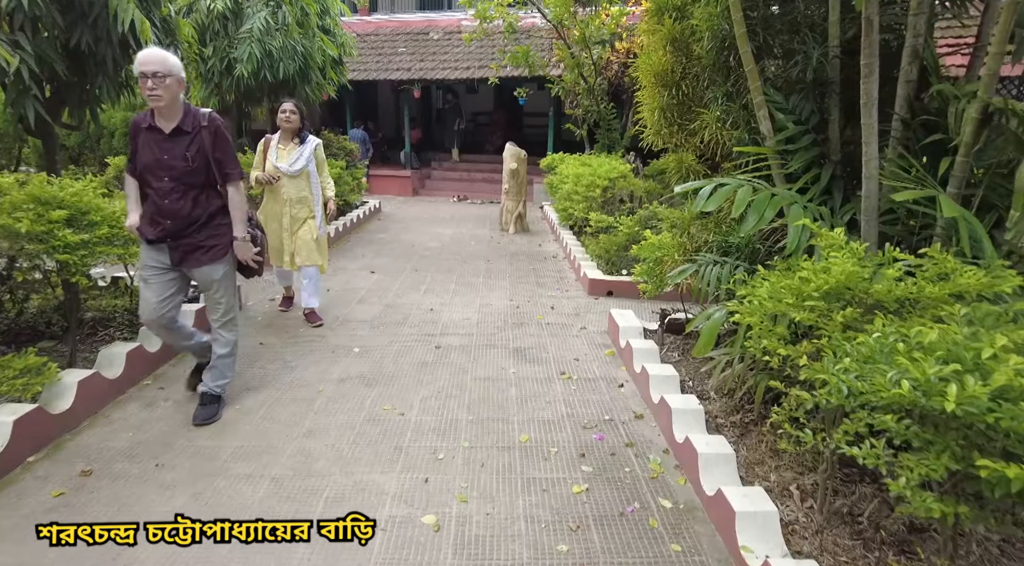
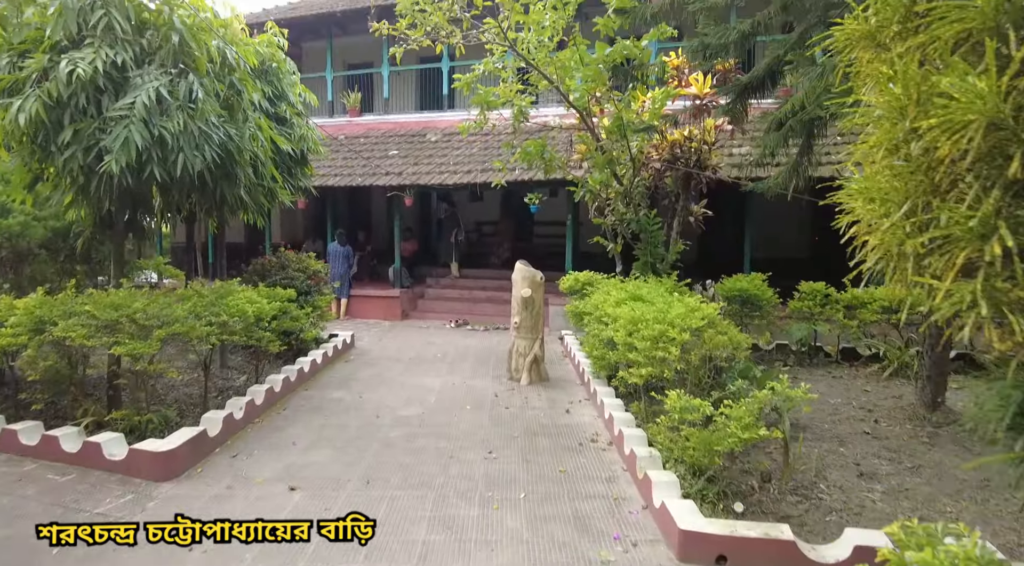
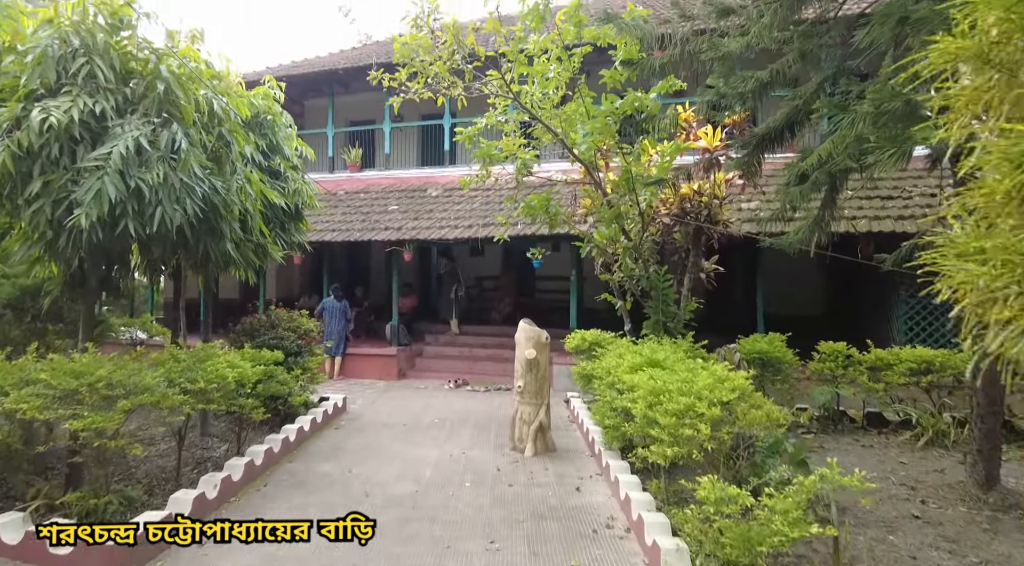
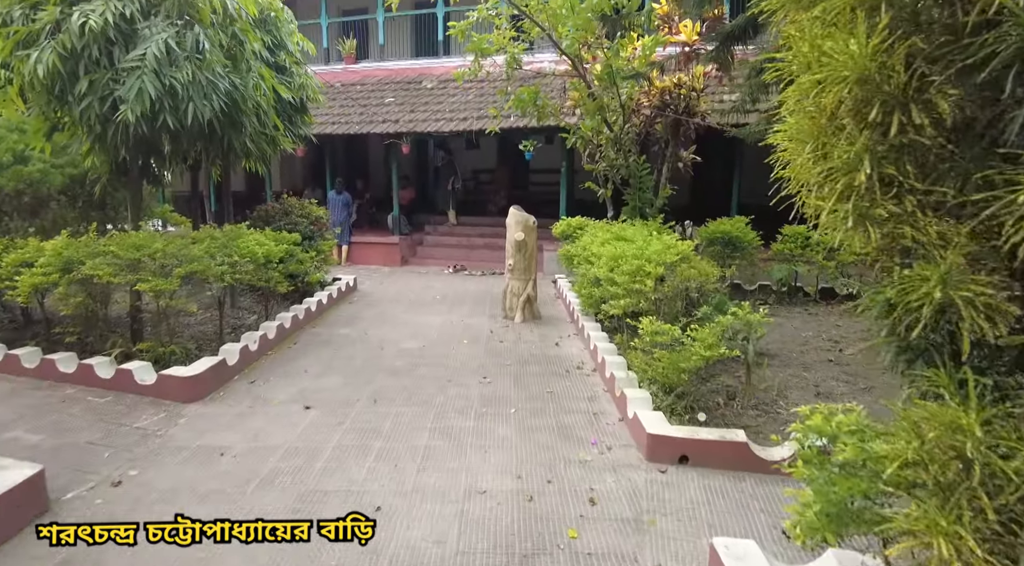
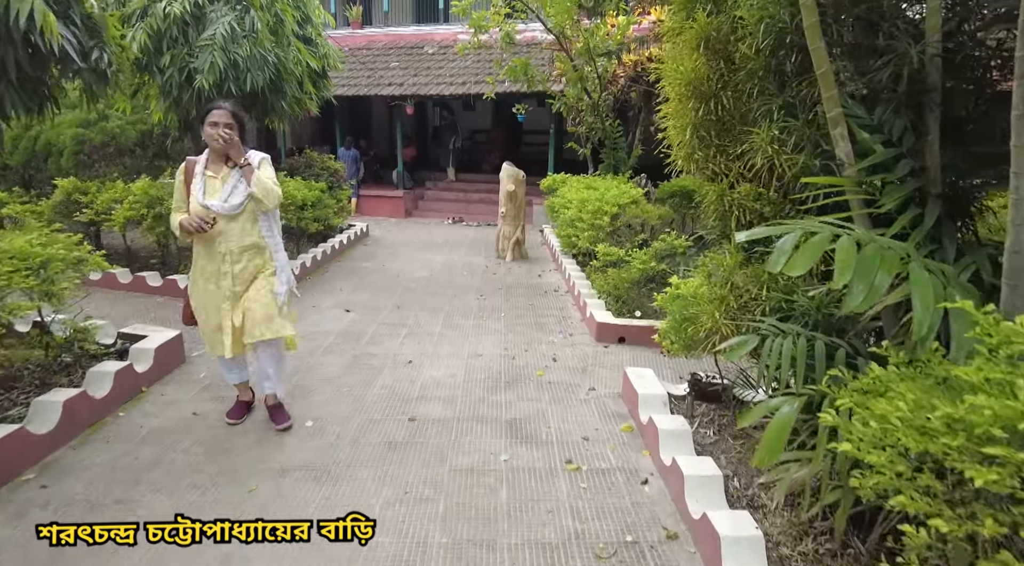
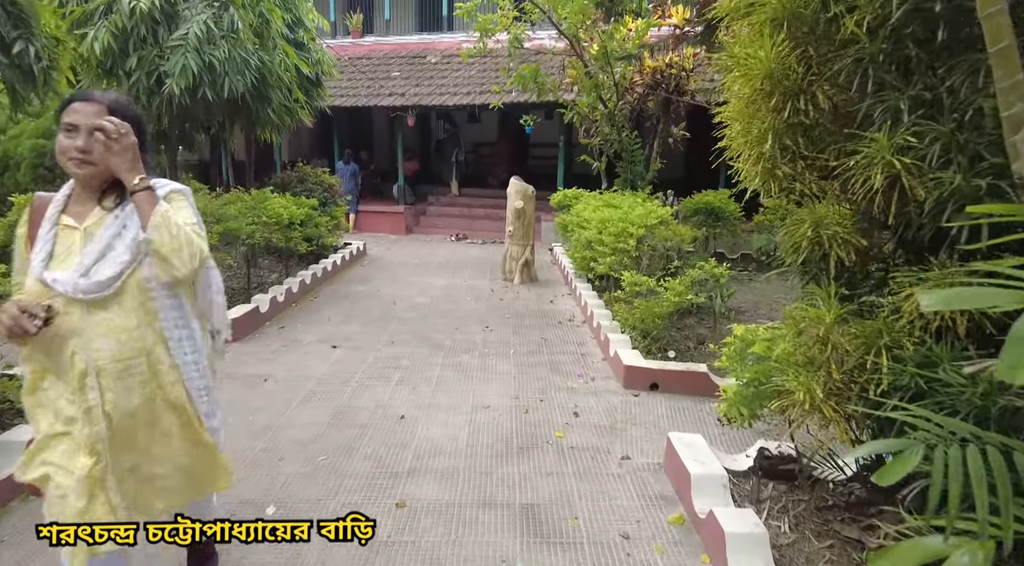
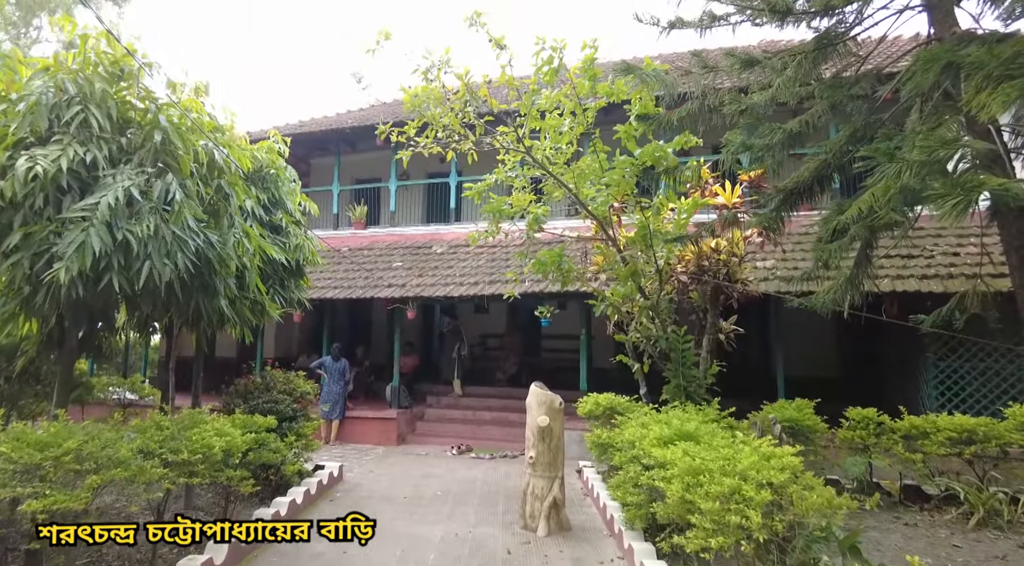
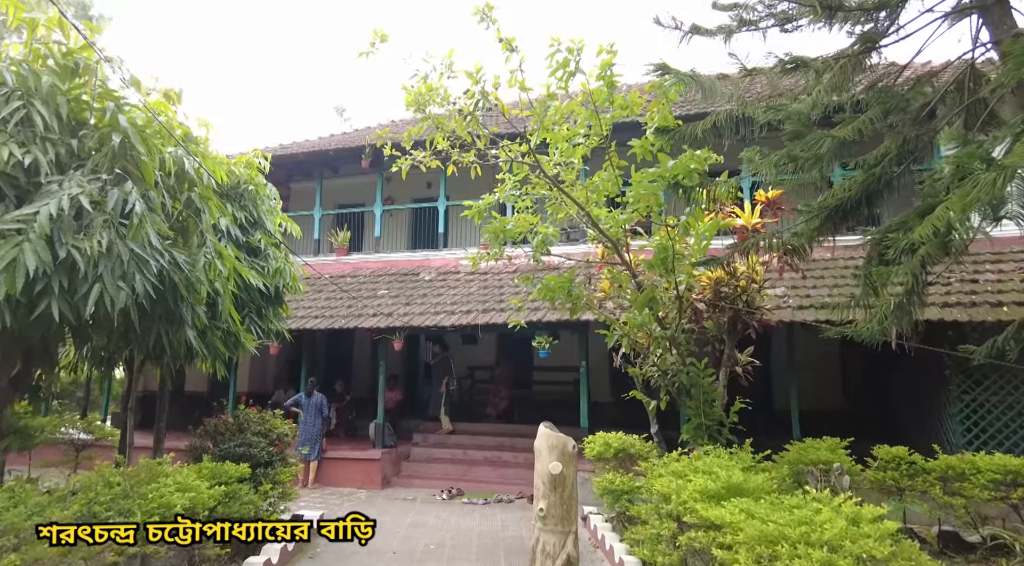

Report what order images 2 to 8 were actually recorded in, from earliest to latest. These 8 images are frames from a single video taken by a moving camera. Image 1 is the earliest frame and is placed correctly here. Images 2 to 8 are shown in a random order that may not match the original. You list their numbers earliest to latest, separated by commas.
5, 6, 4, 2, 3, 7, 8
